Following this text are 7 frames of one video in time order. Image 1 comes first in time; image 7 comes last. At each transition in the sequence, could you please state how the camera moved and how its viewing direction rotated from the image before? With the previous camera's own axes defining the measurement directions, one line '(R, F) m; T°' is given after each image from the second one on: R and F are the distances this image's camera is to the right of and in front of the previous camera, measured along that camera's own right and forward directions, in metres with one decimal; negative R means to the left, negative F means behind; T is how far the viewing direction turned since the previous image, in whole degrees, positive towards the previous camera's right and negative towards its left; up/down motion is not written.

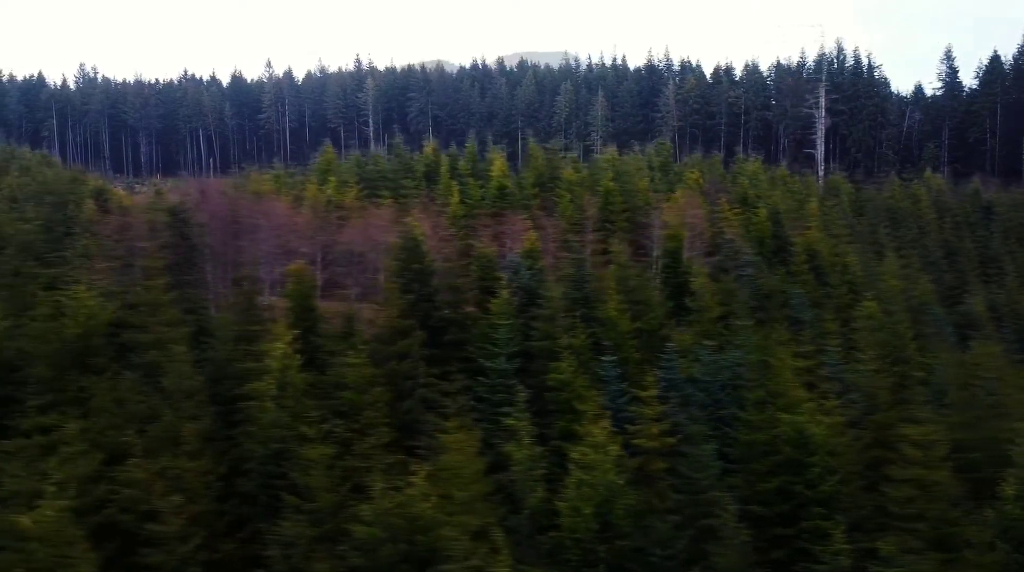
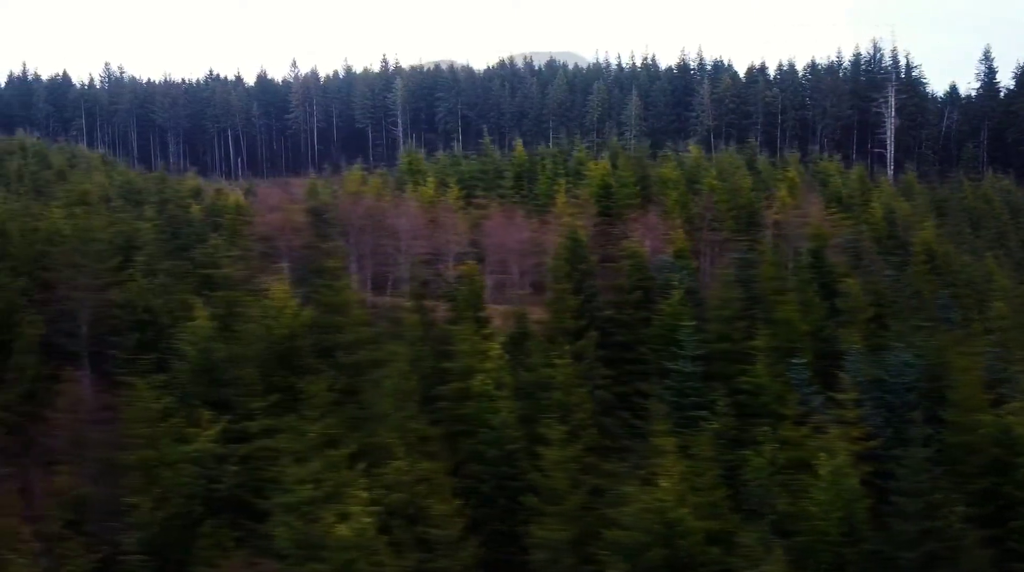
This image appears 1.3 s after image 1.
(-5.4, +0.3) m; 0°
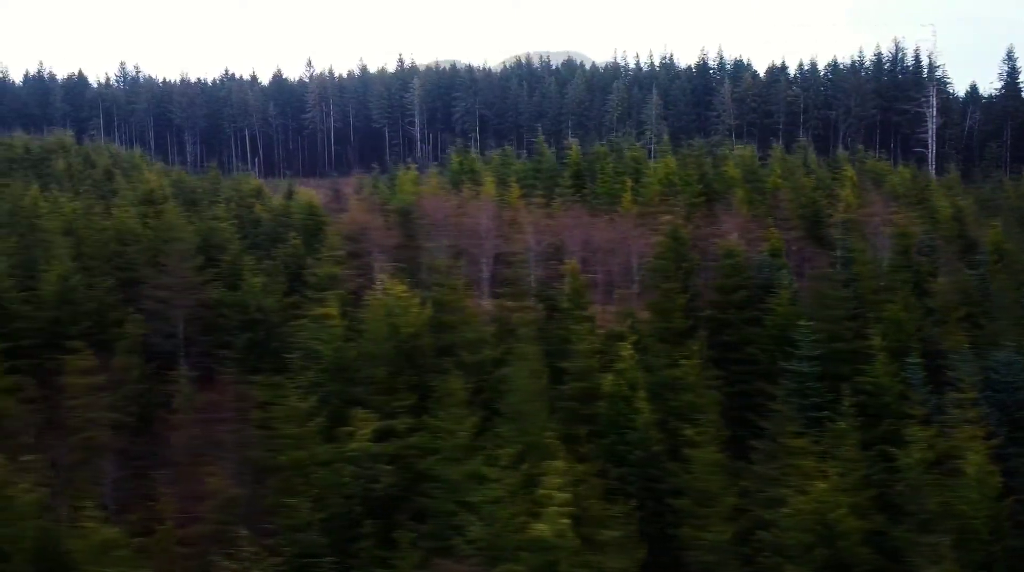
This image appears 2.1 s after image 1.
(-3.3, +0.1) m; 0°
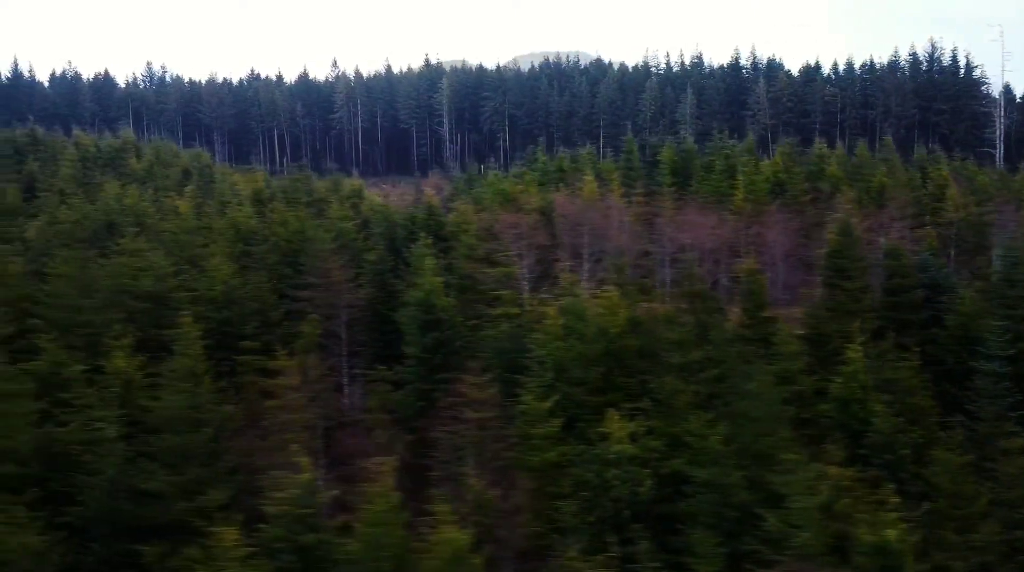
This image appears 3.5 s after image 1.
(-5.3, +0.3) m; 0°
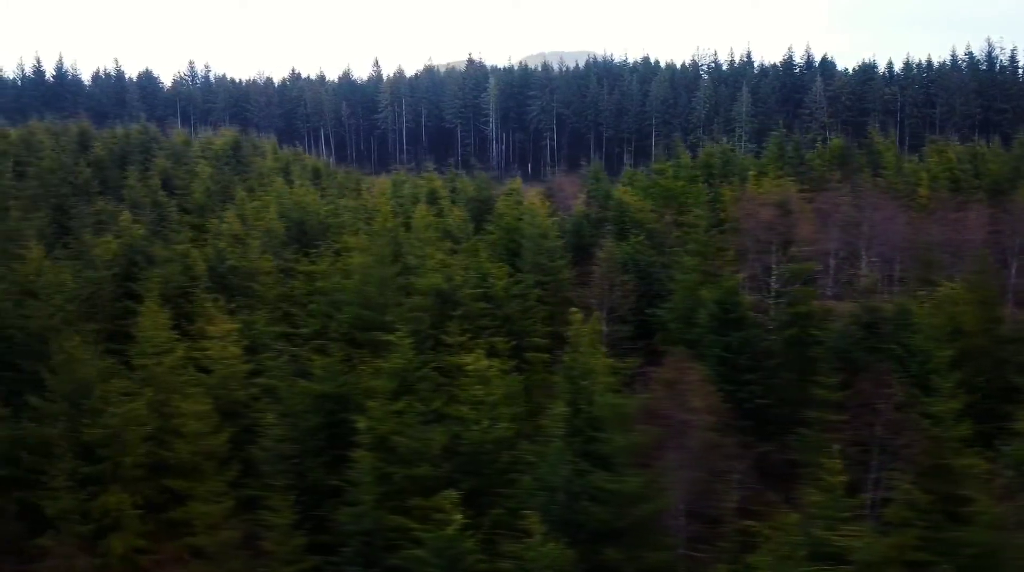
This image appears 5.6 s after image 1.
(-8.6, +0.5) m; +1°
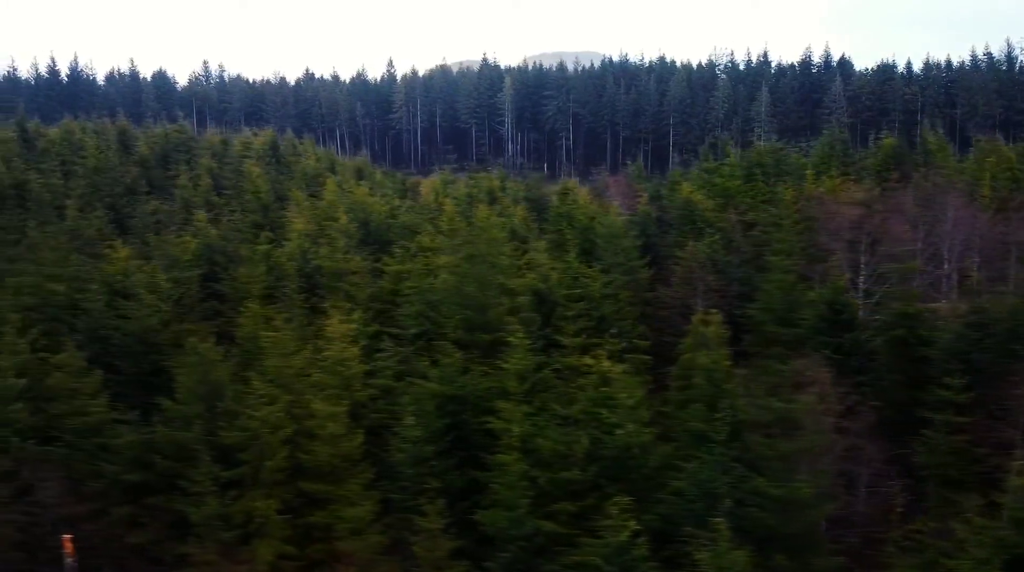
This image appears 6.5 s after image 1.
(-2.9, +0.3) m; 0°
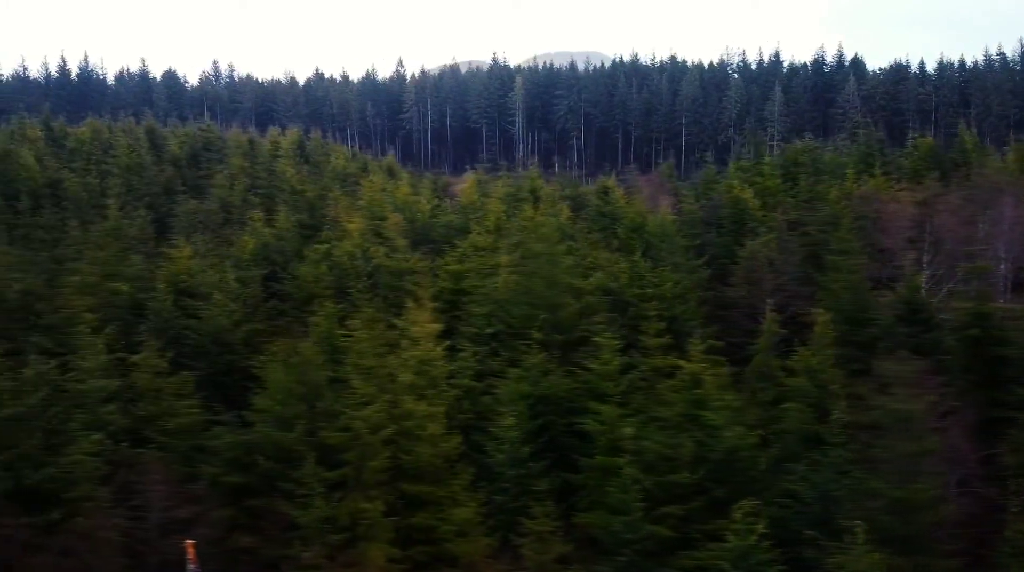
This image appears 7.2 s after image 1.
(-2.1, +0.2) m; 0°
